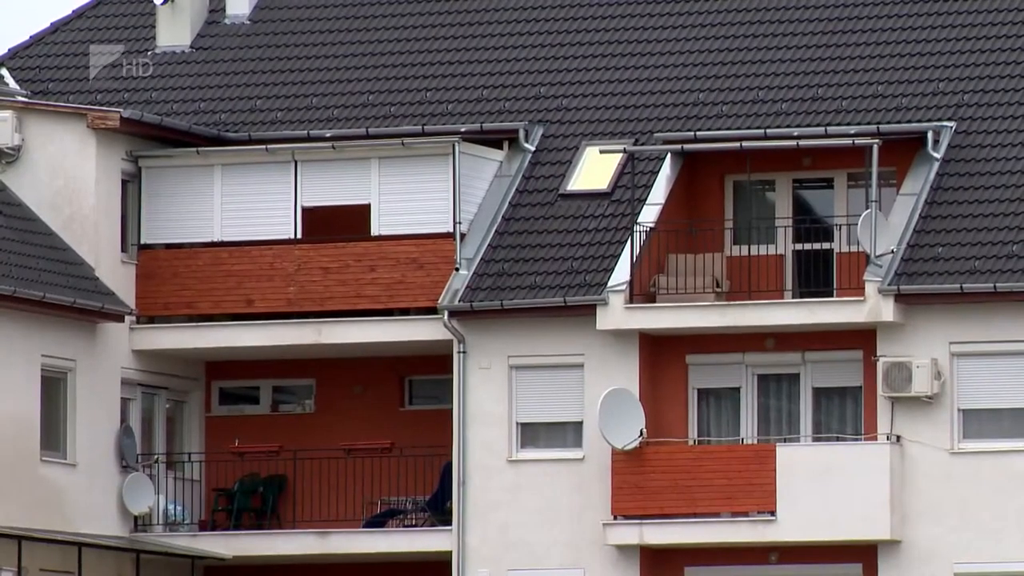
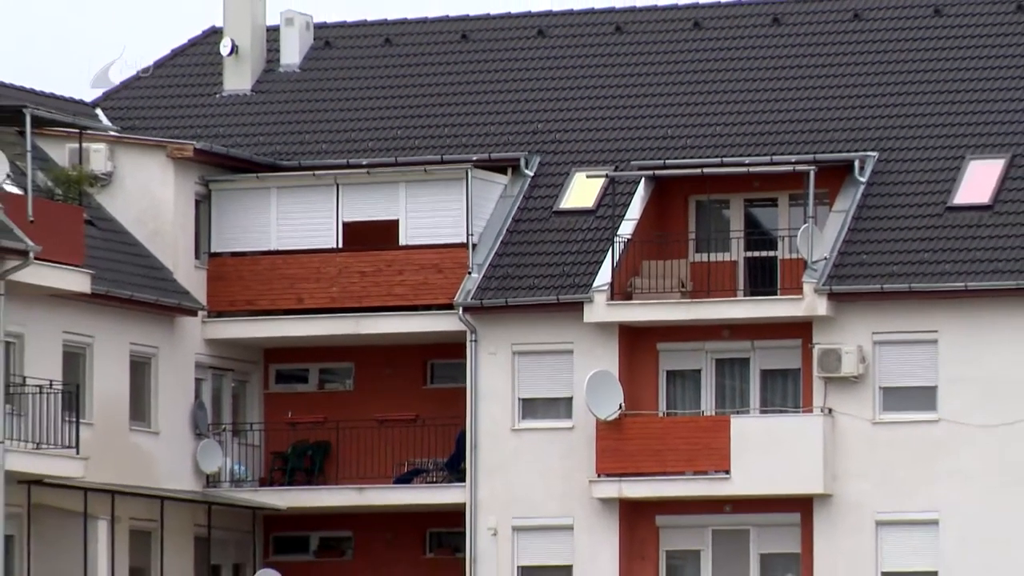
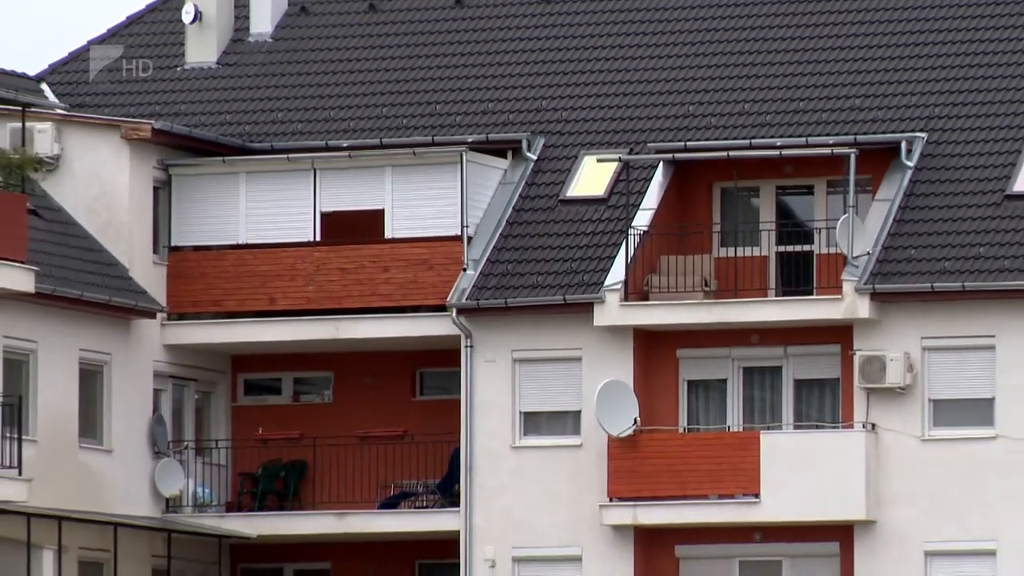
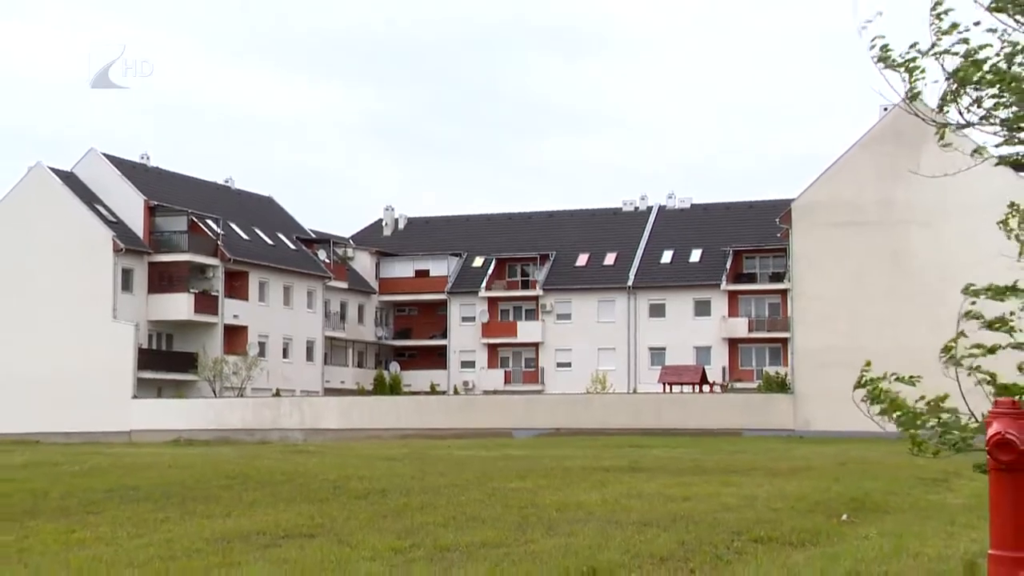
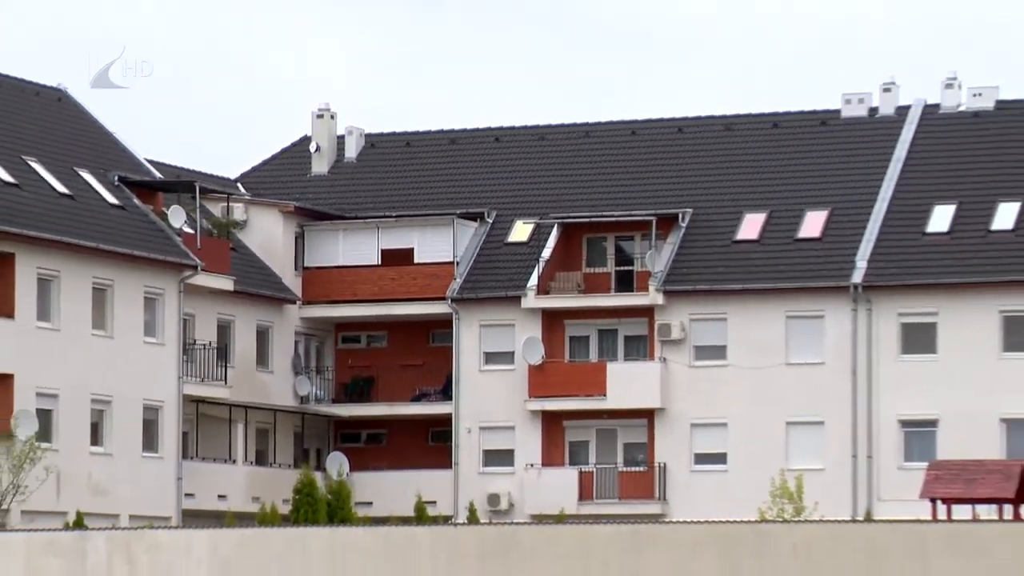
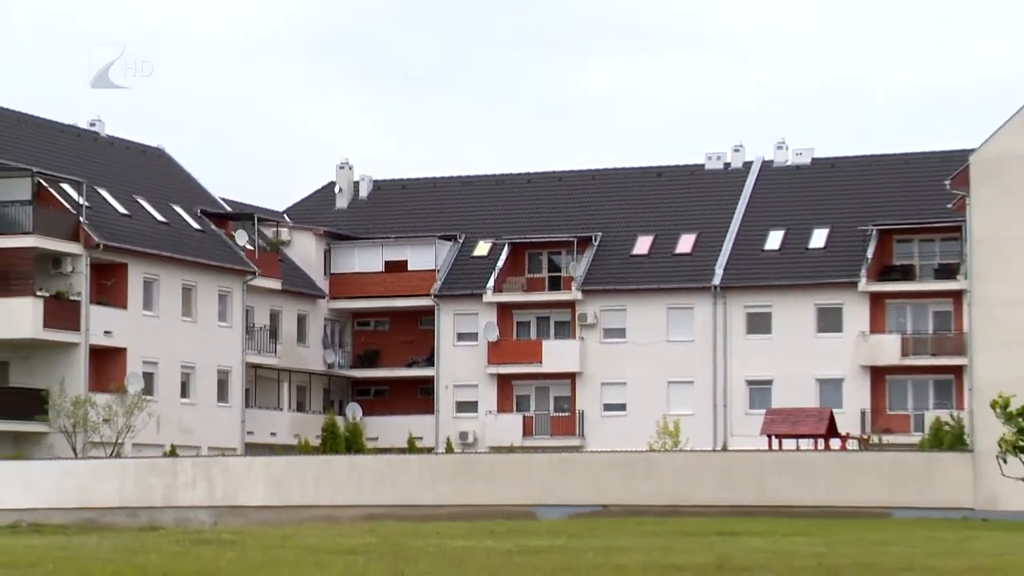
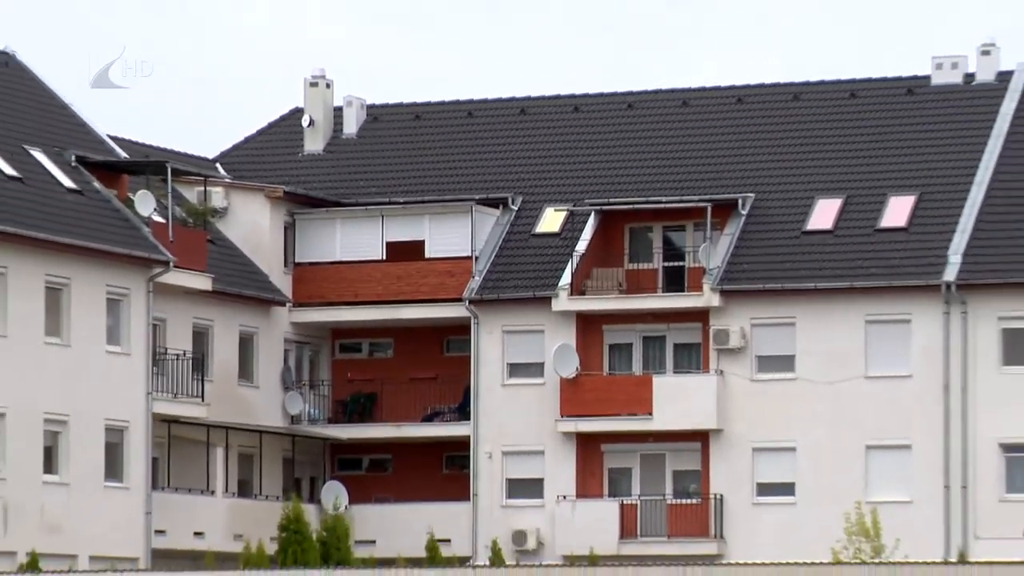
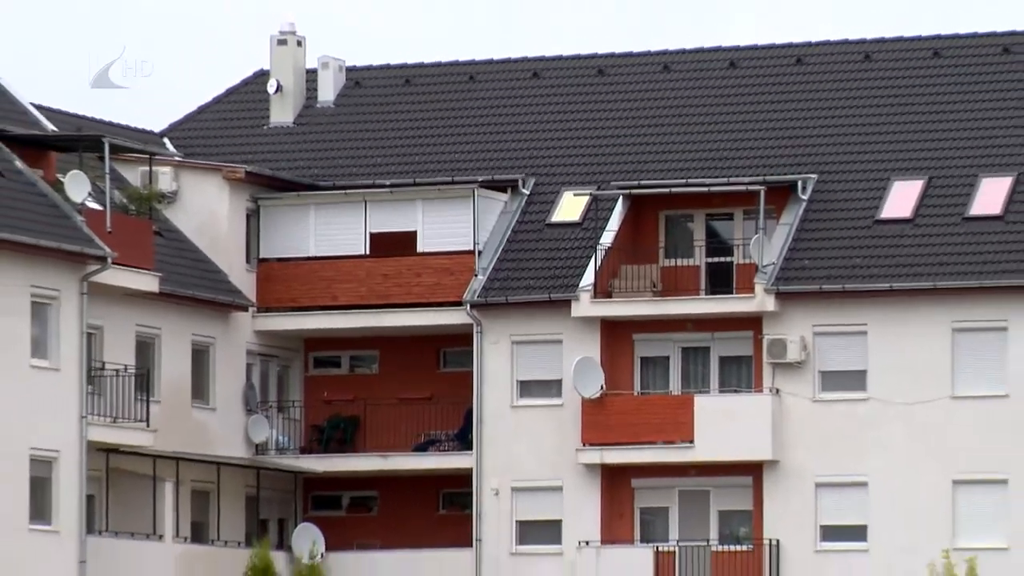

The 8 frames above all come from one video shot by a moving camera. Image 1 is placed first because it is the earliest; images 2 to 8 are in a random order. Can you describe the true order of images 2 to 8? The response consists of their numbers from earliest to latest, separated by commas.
3, 2, 8, 7, 5, 6, 4
